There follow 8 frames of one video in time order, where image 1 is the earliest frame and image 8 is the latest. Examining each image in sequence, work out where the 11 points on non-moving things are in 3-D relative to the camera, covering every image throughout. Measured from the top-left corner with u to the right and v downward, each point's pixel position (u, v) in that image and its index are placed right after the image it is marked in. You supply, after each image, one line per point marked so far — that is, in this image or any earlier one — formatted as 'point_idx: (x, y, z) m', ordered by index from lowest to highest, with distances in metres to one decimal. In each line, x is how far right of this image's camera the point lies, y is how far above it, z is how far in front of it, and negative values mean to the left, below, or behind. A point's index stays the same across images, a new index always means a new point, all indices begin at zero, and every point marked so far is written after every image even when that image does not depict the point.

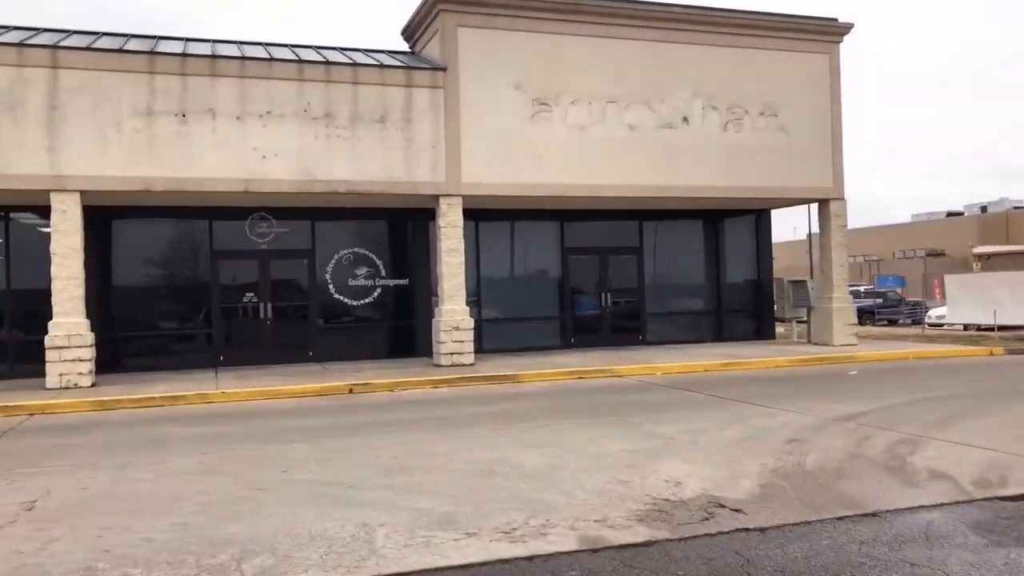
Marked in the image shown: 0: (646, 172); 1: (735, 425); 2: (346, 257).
0: (+2.8, +2.4, +18.0) m
1: (+2.5, -1.6, +9.9) m
2: (-3.7, +0.7, +19.0) m
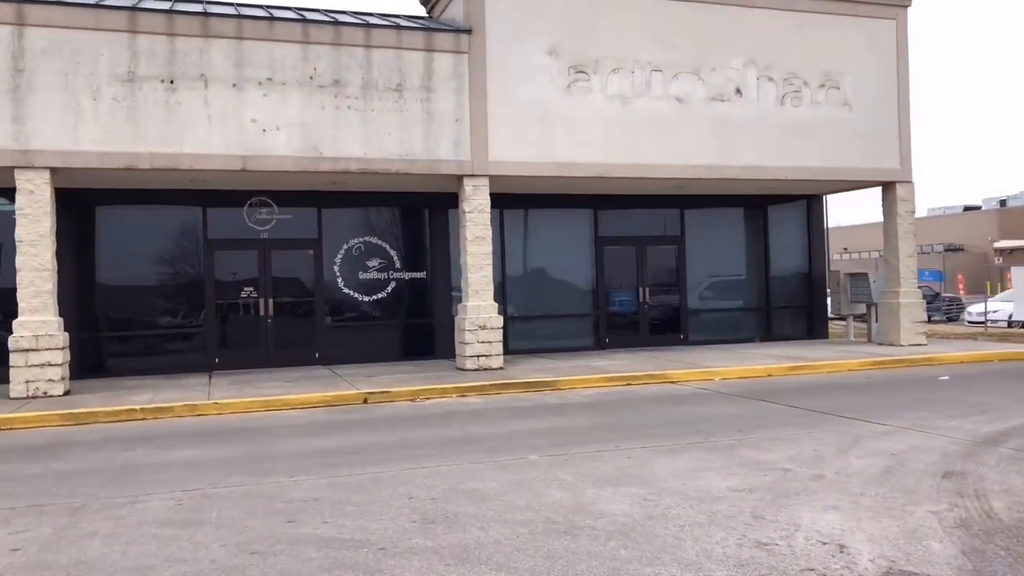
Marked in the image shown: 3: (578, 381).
0: (+3.4, +2.5, +16.0) m
1: (+3.1, -1.5, +7.8) m
2: (-3.1, +0.8, +17.0) m
3: (+1.0, -1.4, +13.1) m
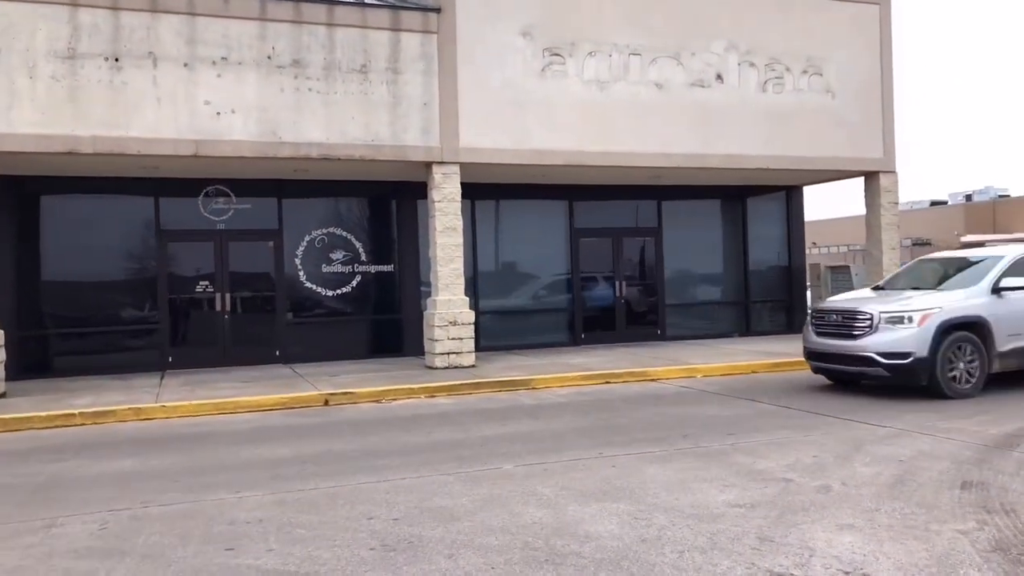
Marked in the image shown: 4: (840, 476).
0: (+2.9, +2.6, +15.3) m
1: (+2.9, -1.4, +7.2) m
2: (-3.6, +0.9, +16.1) m
3: (+0.6, -1.3, +12.4) m
4: (+2.5, -1.4, +6.6) m
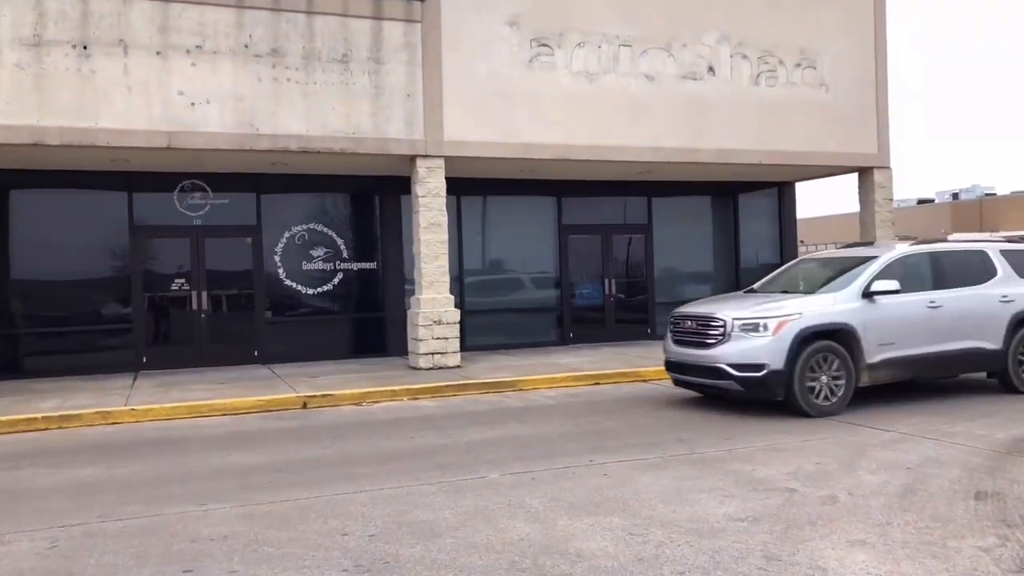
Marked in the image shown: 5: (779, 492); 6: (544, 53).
0: (+2.6, +2.7, +14.9) m
1: (+2.8, -1.4, +6.8) m
2: (-3.8, +0.9, +15.6) m
3: (+0.4, -1.3, +12.0) m
4: (+2.4, -1.4, +6.2) m
5: (+1.9, -1.4, +6.0) m
6: (+0.5, +3.8, +14.2) m
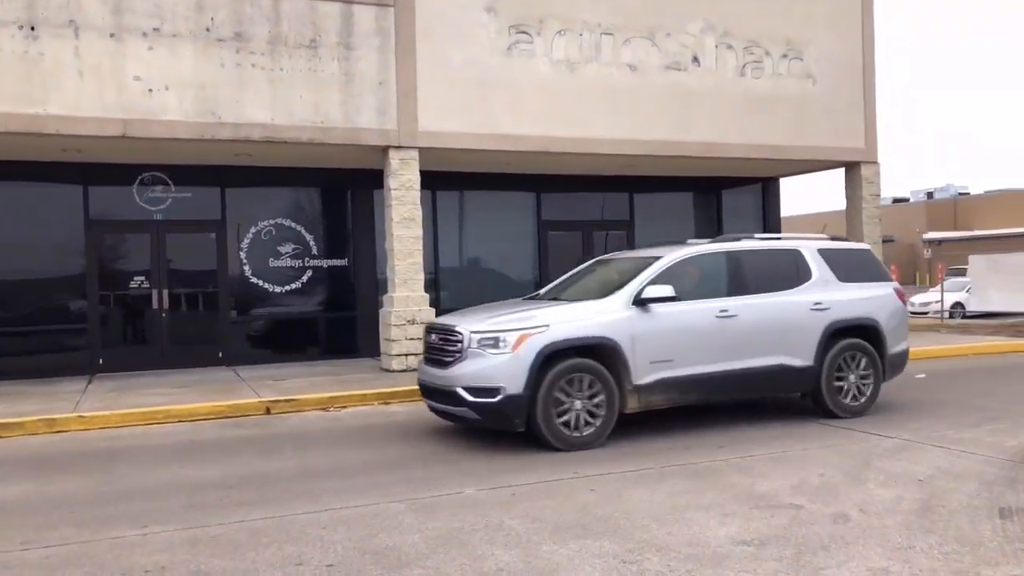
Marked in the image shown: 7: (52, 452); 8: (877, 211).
0: (+2.3, +2.7, +14.4) m
1: (+2.6, -1.4, +6.3) m
2: (-4.2, +1.0, +14.9) m
3: (+0.1, -1.2, +11.4) m
4: (+2.2, -1.4, +5.6) m
5: (+1.7, -1.4, +5.5) m
6: (+0.2, +3.9, +13.6) m
7: (-4.3, -1.5, +8.1) m
8: (+6.9, +1.4, +16.3) m
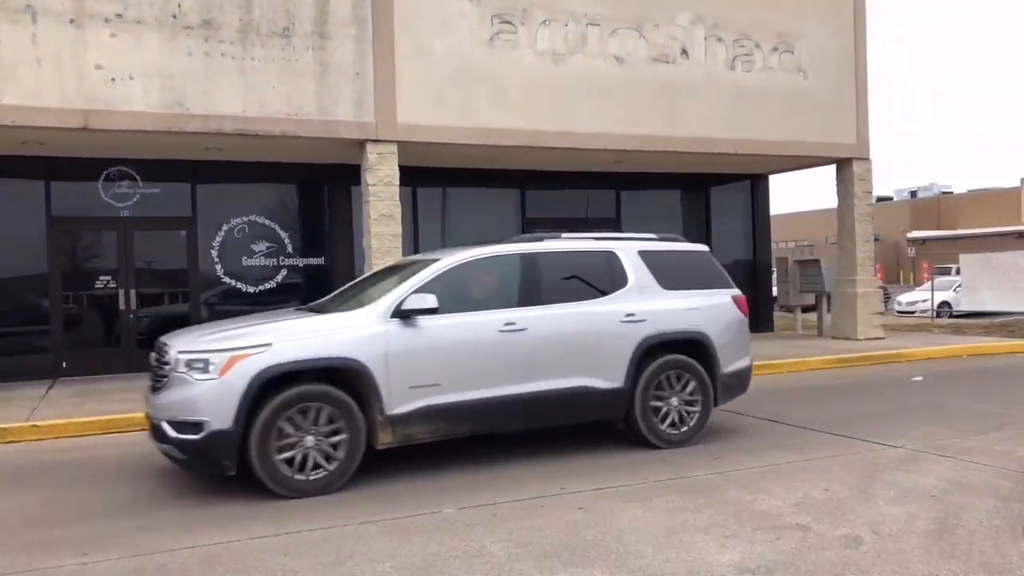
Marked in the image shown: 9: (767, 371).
0: (+2.0, +2.7, +13.9) m
1: (+2.5, -1.4, +5.8) m
2: (-4.5, +1.0, +14.3) m
3: (-0.1, -1.2, +10.9) m
4: (+2.1, -1.4, +5.2) m
5: (+1.6, -1.4, +5.0) m
6: (-0.1, +3.9, +13.1) m
7: (-4.4, -1.5, +7.5) m
8: (+6.6, +1.5, +15.9) m
9: (+3.7, -1.2, +12.5) m
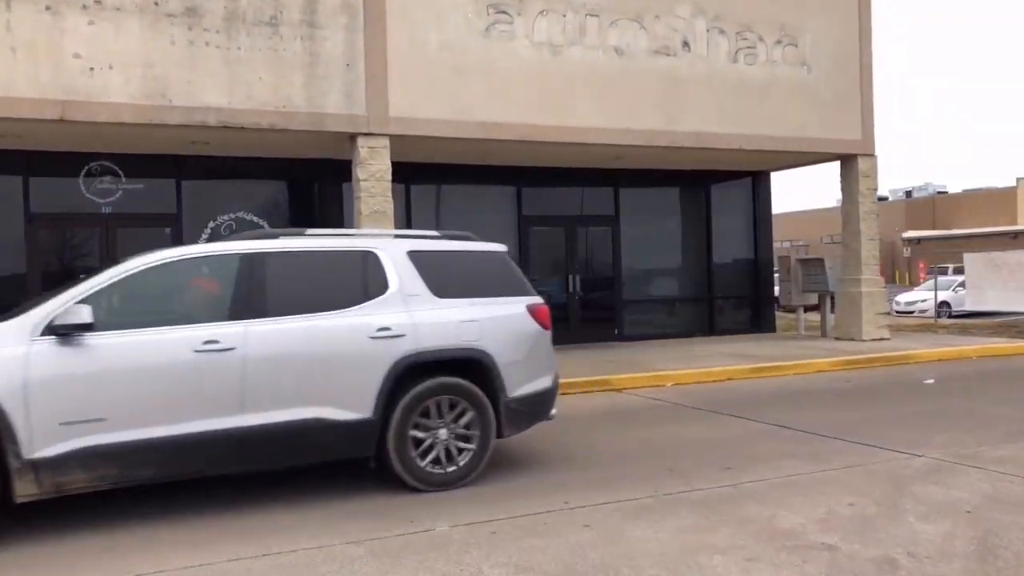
0: (+1.9, +2.7, +13.5) m
1: (+2.5, -1.3, +5.4) m
2: (-4.6, +1.0, +13.9) m
3: (-0.1, -1.2, +10.4) m
4: (+2.1, -1.4, +4.7) m
5: (+1.6, -1.4, +4.6) m
6: (-0.1, +3.9, +12.6) m
7: (-4.4, -1.5, +7.0) m
8: (+6.5, +1.5, +15.5) m
9: (+3.6, -1.2, +12.1) m
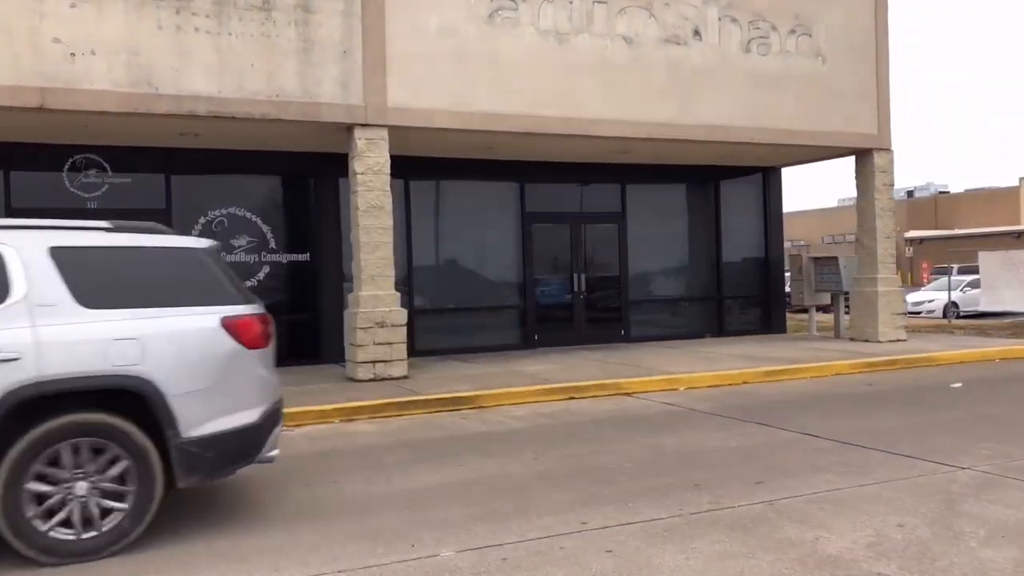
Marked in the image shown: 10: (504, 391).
0: (+2.0, +2.7, +12.9) m
1: (+2.6, -1.3, +4.9) m
2: (-4.5, +1.0, +13.3) m
3: (-0.1, -1.2, +9.9) m
4: (+2.2, -1.4, +4.2) m
5: (+1.7, -1.4, +4.0) m
6: (-0.1, +3.9, +12.1) m
7: (-4.4, -1.5, +6.5) m
8: (+6.5, +1.5, +15.0) m
9: (+3.7, -1.2, +11.5) m
10: (-0.1, -1.2, +9.9) m
